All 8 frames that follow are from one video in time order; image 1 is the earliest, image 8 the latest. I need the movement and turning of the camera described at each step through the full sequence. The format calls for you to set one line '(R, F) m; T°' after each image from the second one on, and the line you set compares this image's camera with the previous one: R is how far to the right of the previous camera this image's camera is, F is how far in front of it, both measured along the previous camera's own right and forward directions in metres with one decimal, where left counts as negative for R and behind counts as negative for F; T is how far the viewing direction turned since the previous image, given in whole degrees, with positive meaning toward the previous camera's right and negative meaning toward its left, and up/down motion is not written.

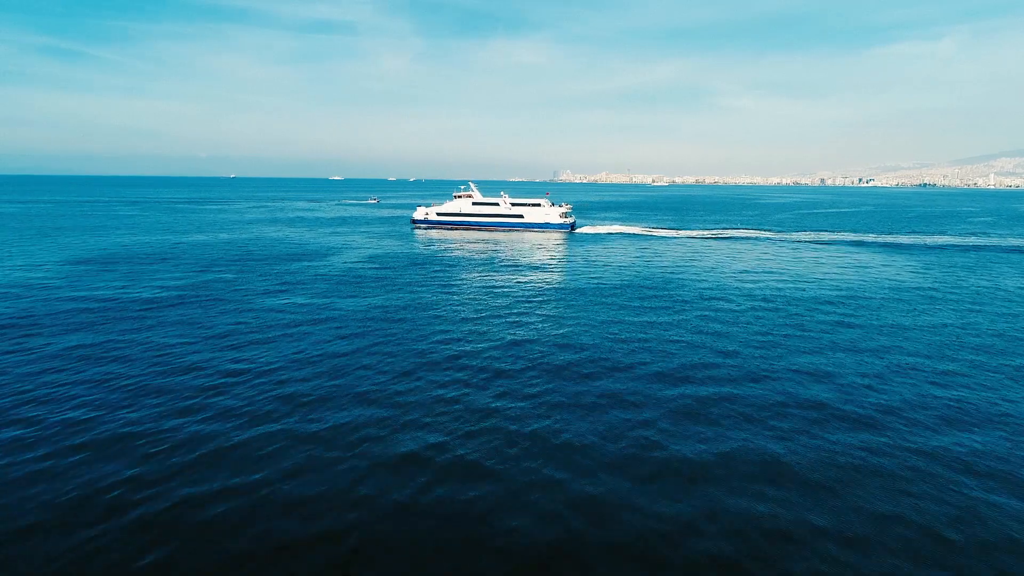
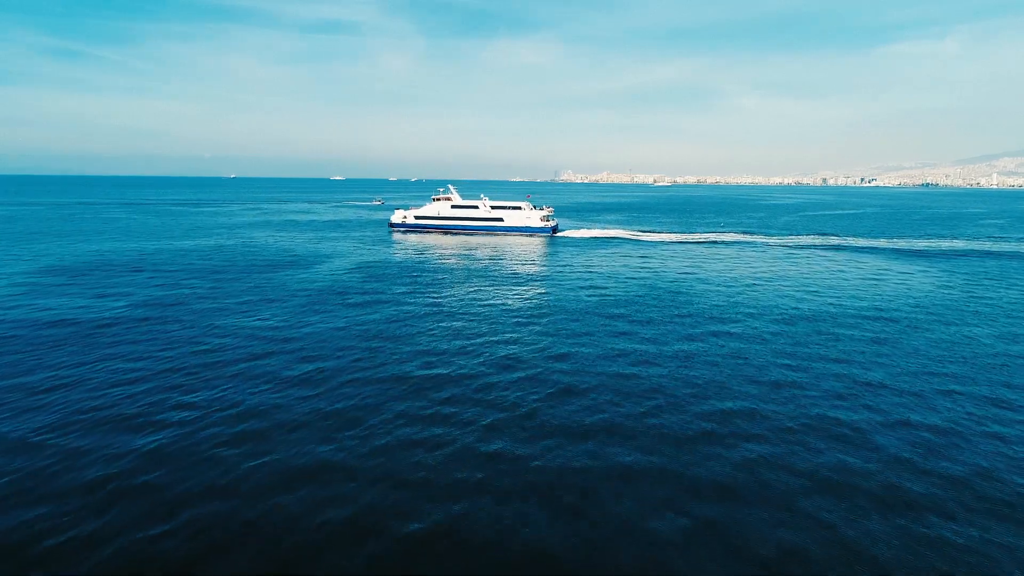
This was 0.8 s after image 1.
(+0.2, +2.6) m; 0°
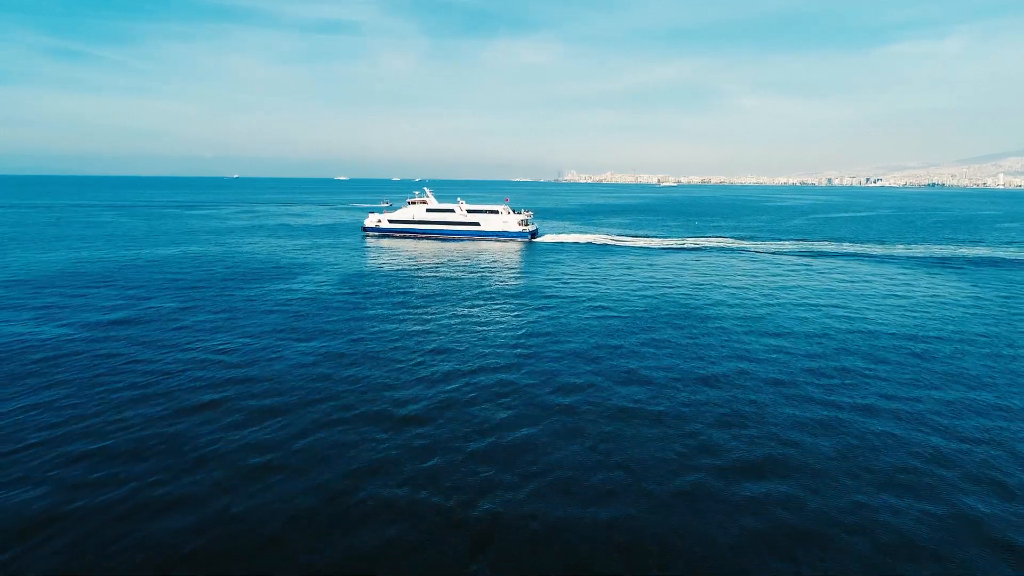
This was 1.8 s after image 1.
(+0.2, +3.6) m; 0°
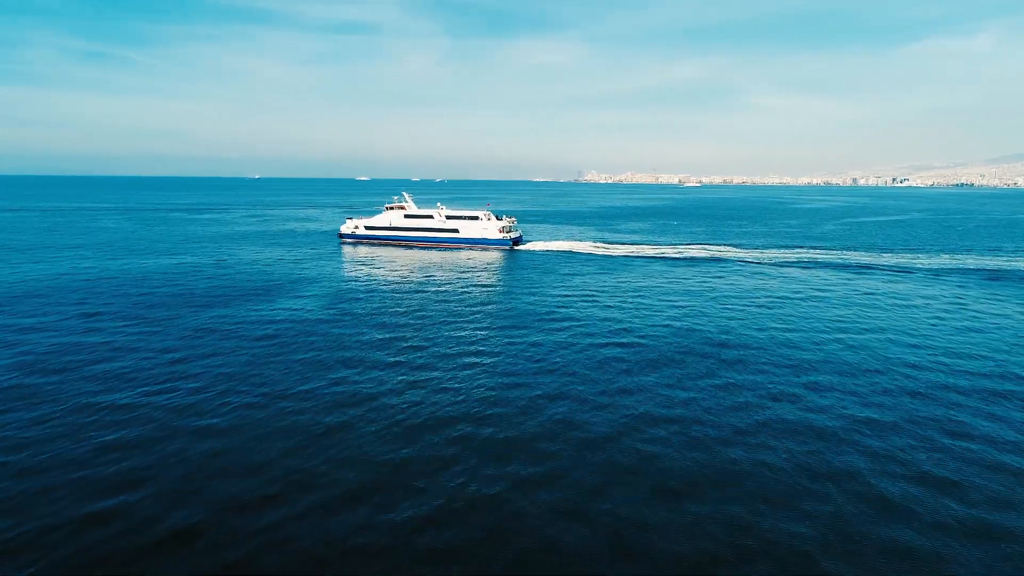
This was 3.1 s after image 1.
(+0.4, +4.8) m; -2°
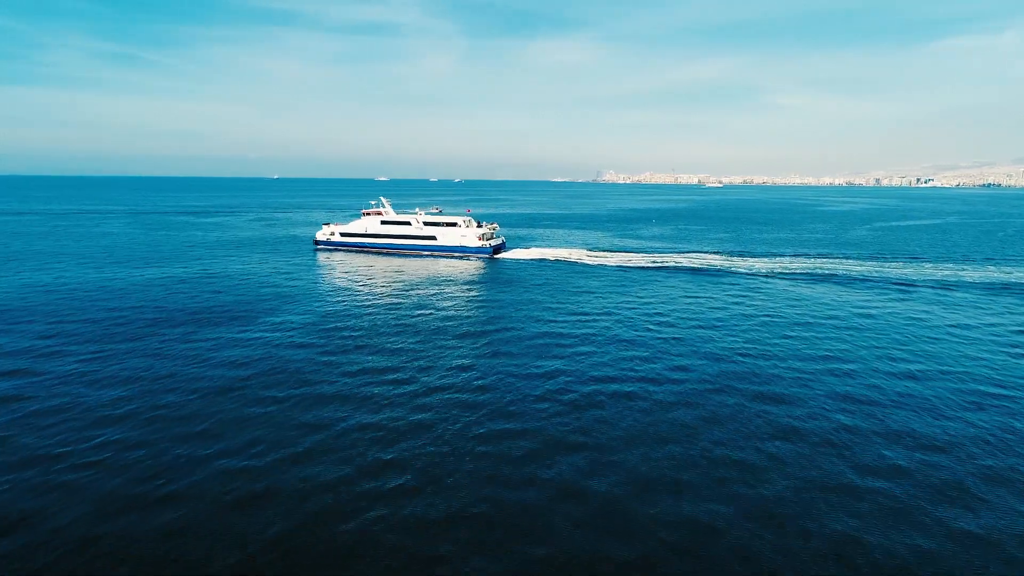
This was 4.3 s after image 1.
(+0.4, +4.6) m; -1°
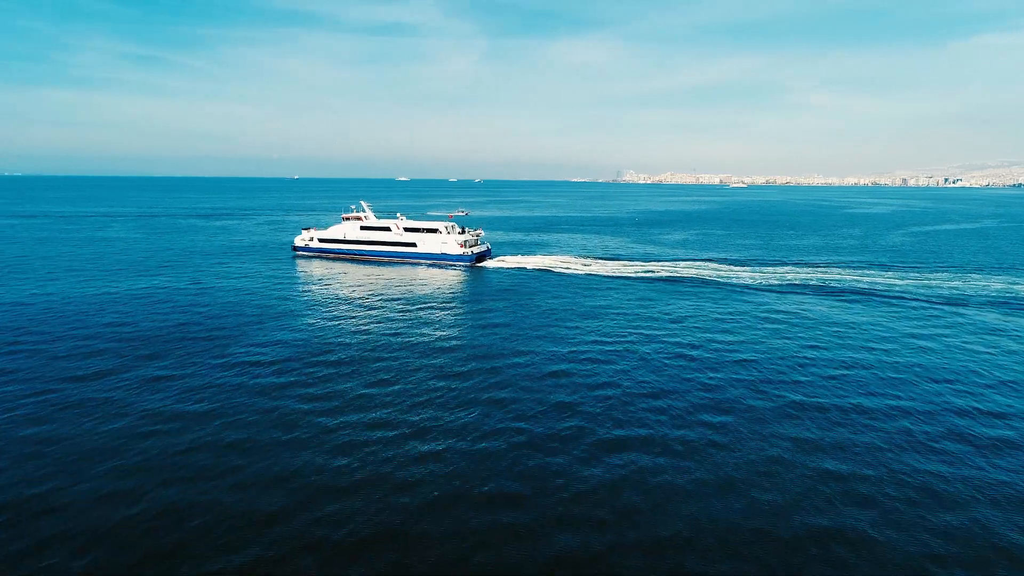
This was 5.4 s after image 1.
(+0.4, +4.4) m; -2°
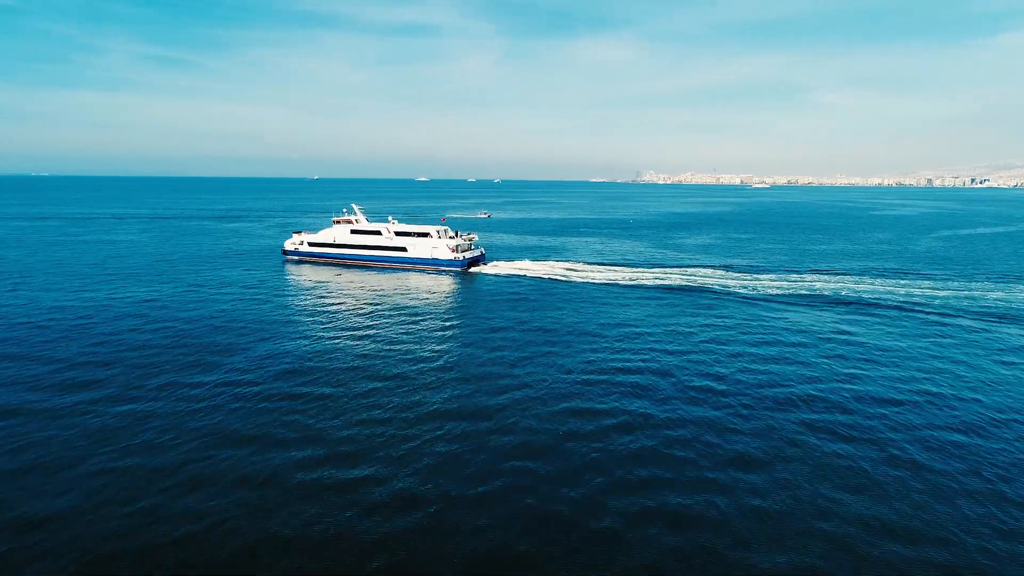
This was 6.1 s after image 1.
(+0.3, +3.1) m; -1°
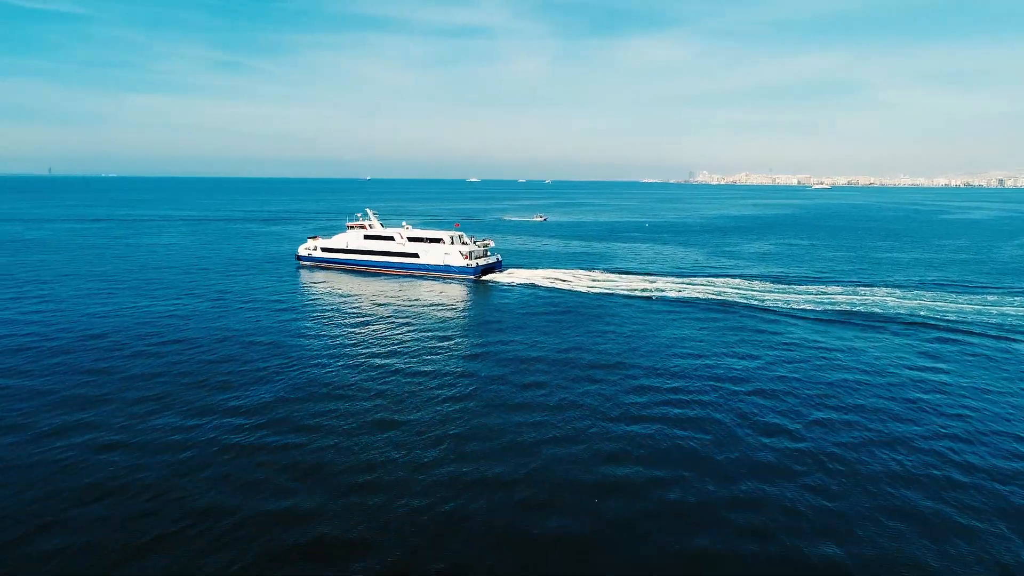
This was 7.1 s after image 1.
(+0.4, +4.1) m; -4°
